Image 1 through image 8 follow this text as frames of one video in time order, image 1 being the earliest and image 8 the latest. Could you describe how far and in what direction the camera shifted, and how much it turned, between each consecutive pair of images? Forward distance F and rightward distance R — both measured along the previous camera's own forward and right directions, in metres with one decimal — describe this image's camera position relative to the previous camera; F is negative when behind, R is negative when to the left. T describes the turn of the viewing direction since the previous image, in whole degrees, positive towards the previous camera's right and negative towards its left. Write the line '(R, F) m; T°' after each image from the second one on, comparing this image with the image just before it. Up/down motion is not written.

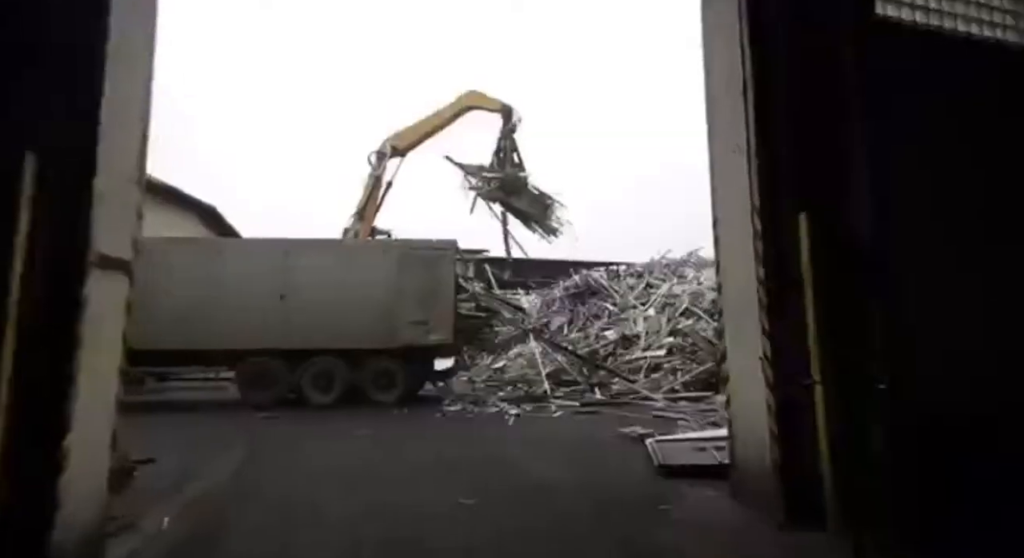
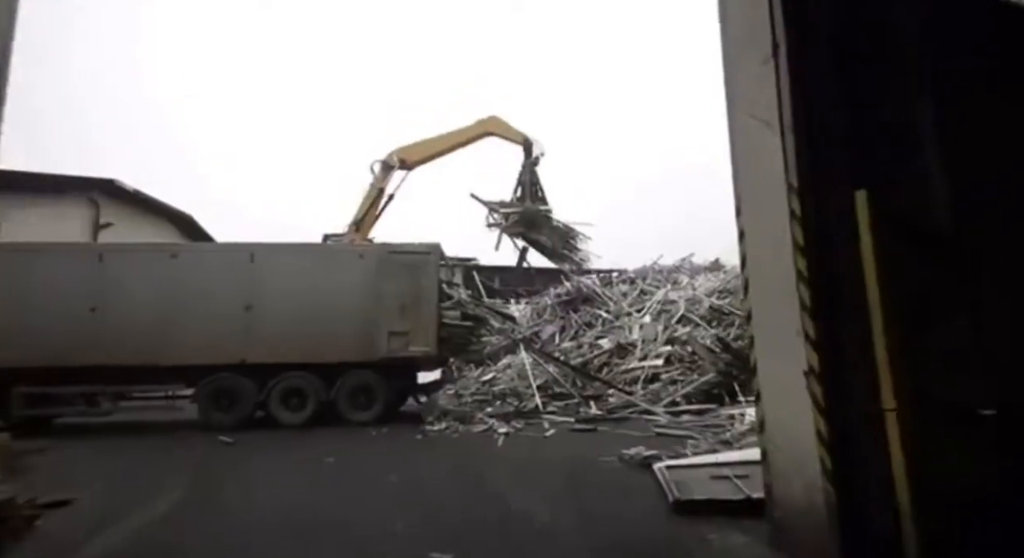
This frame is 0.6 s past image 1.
(0.0, +0.6) m; +1°
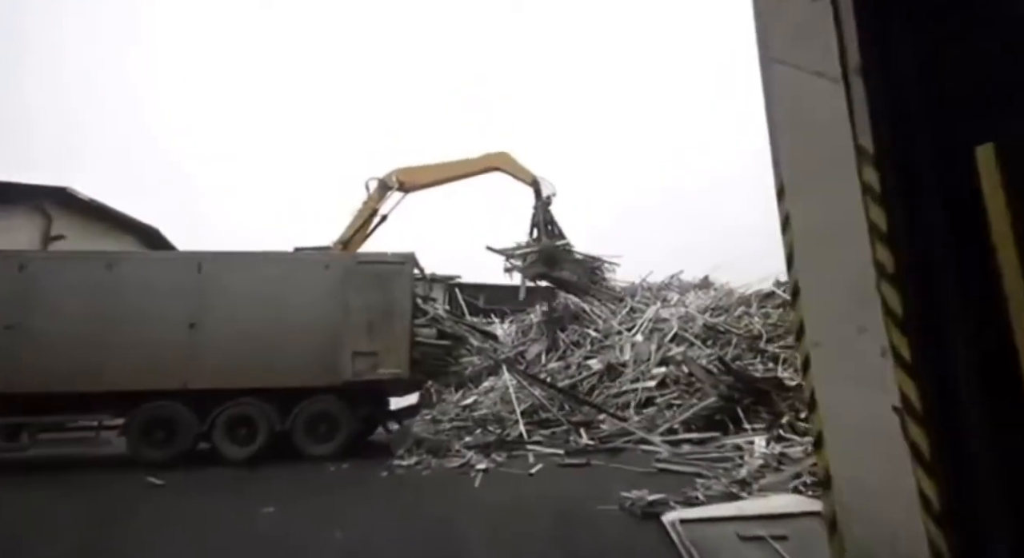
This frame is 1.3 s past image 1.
(0.0, +0.7) m; +1°
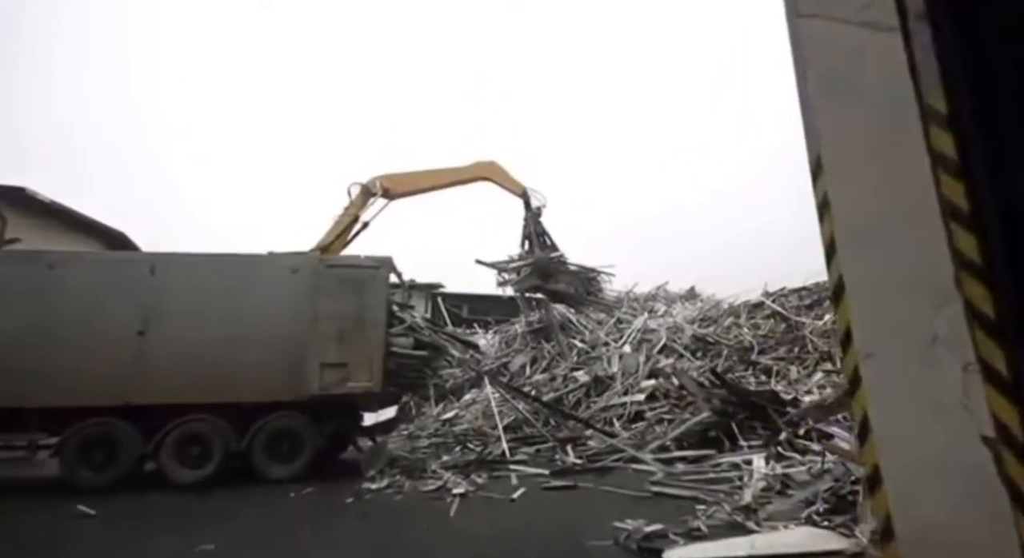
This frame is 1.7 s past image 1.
(0.0, +0.4) m; +2°
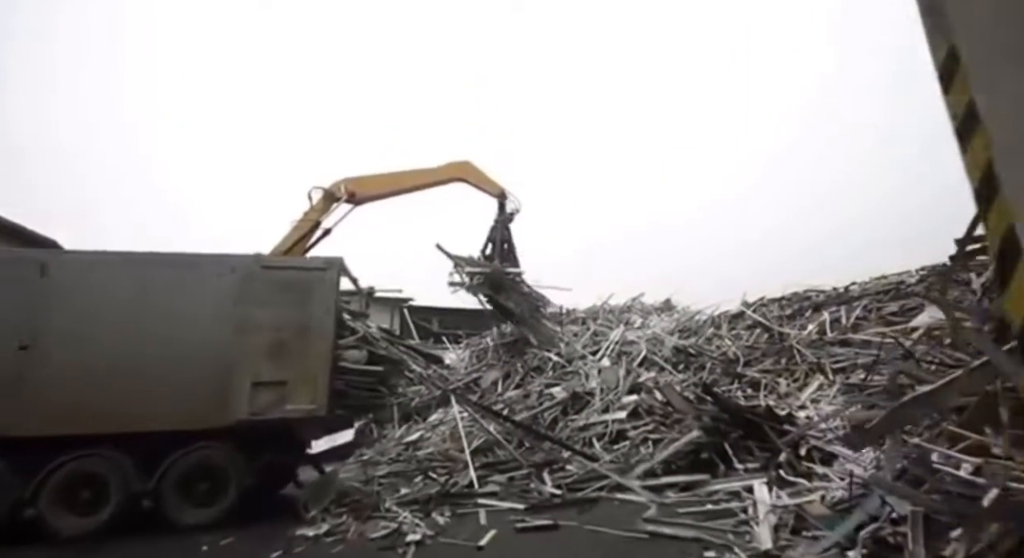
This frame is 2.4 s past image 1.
(0.0, +0.7) m; +3°
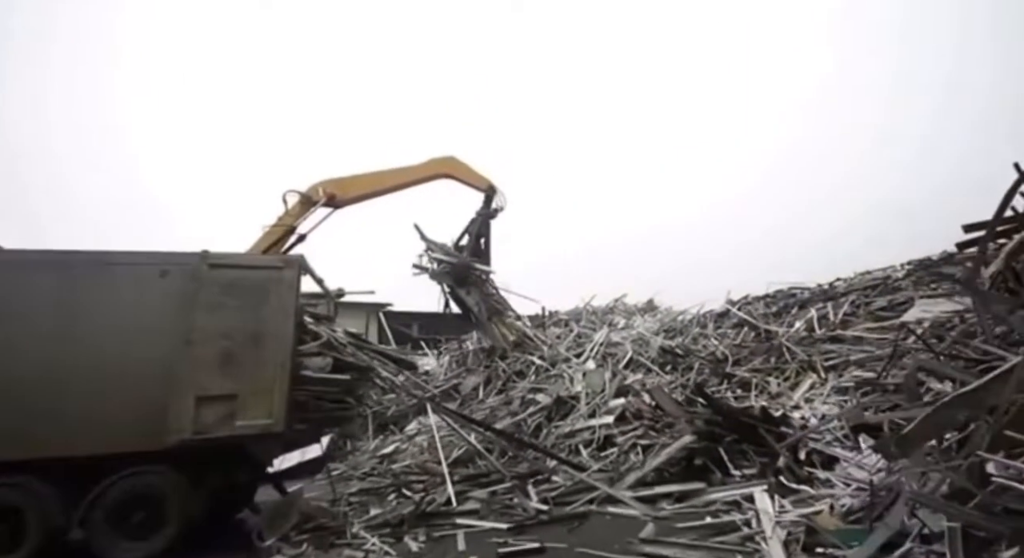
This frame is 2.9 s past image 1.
(0.0, +0.4) m; +2°
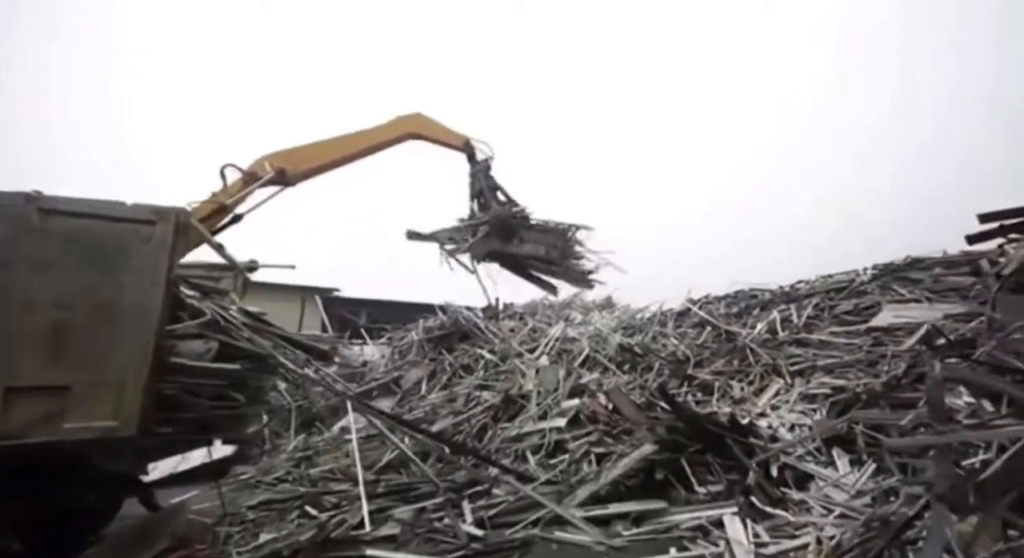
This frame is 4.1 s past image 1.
(+0.1, +0.8) m; +4°
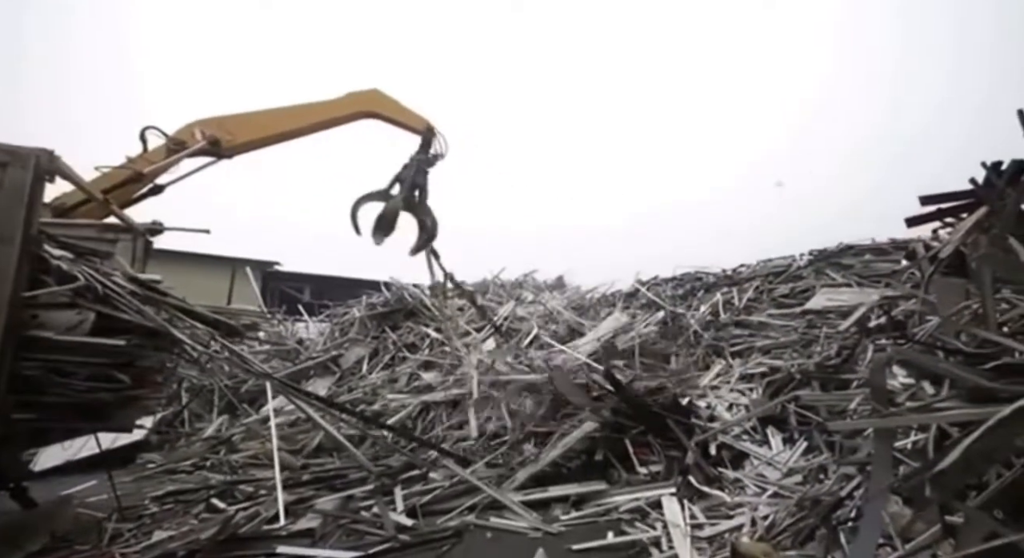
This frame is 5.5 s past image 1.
(+0.1, +0.2) m; +5°
